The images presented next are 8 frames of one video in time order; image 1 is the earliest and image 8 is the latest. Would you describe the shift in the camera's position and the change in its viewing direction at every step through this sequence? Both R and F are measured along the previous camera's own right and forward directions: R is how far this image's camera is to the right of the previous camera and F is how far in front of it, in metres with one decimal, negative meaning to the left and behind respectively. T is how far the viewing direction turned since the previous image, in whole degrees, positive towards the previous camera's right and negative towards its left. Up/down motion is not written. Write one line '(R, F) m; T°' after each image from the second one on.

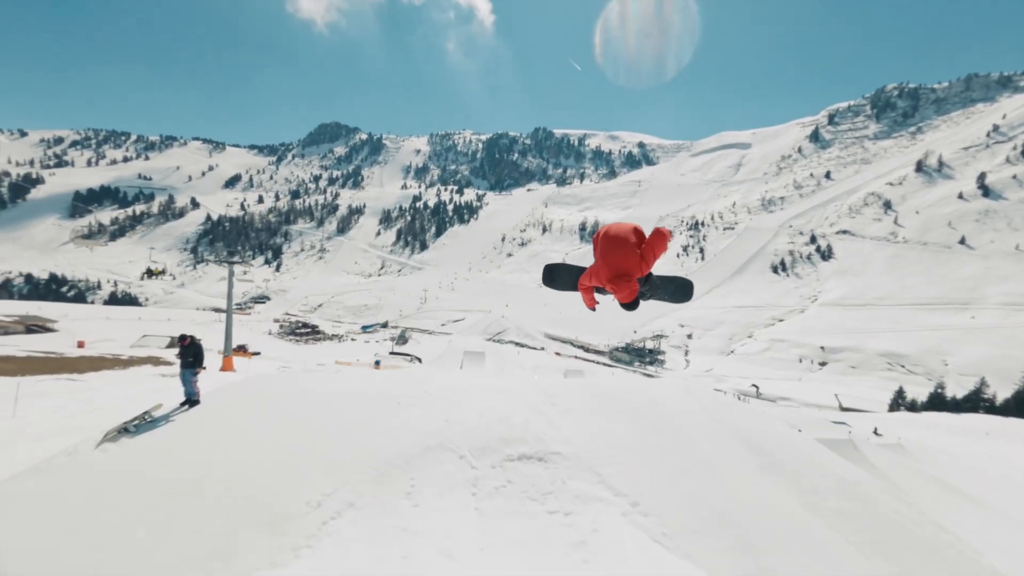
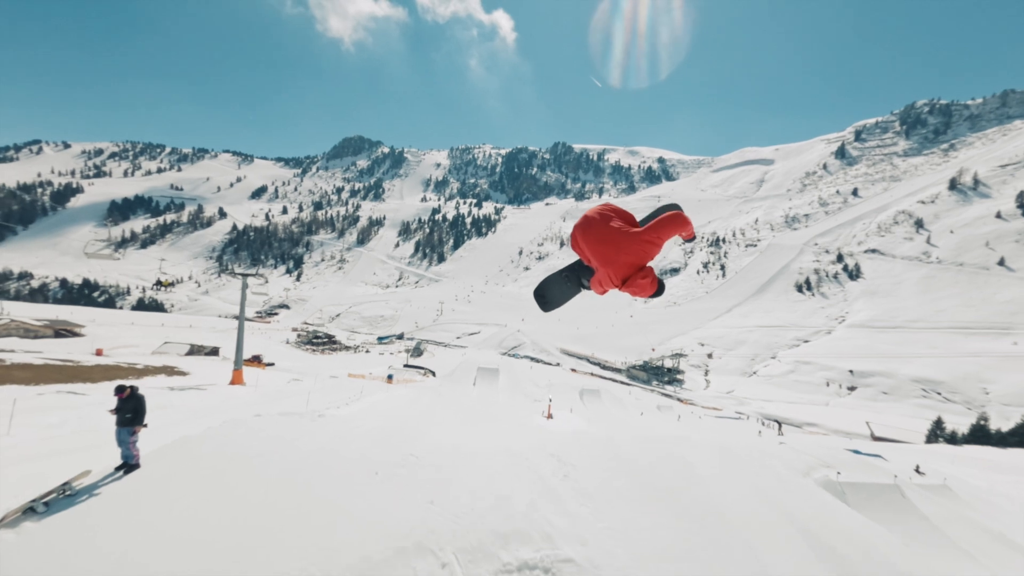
(+0.1, +0.6) m; -2°
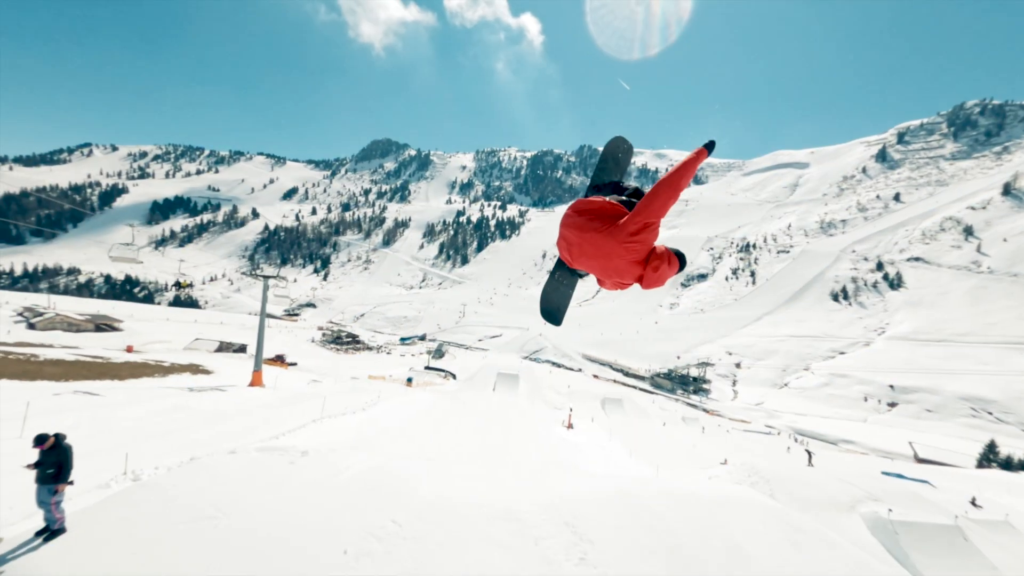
(+0.1, +0.5) m; -3°
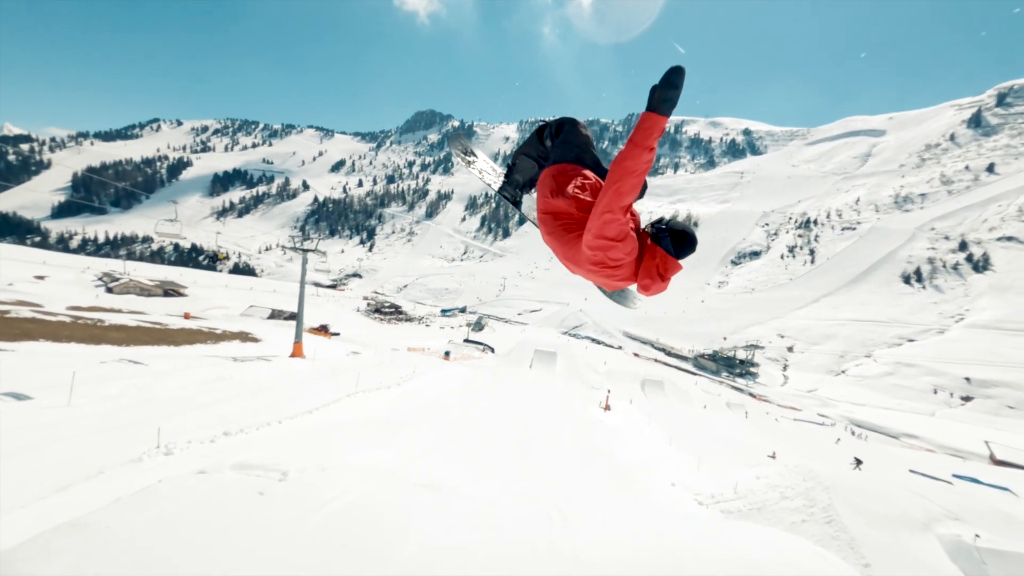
(+0.1, +0.7) m; -5°
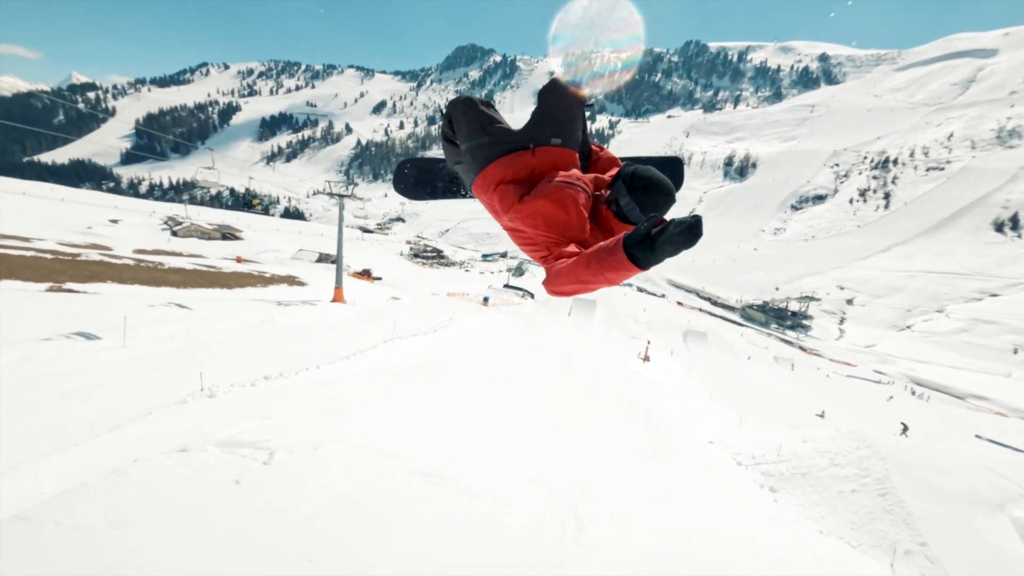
(+0.2, +0.6) m; -6°
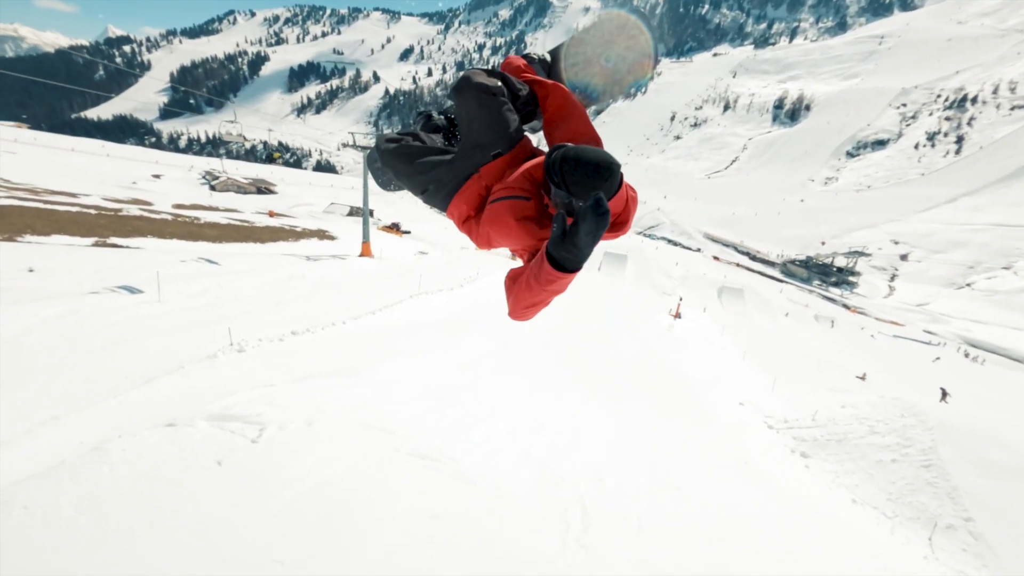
(+0.1, +0.4) m; -4°
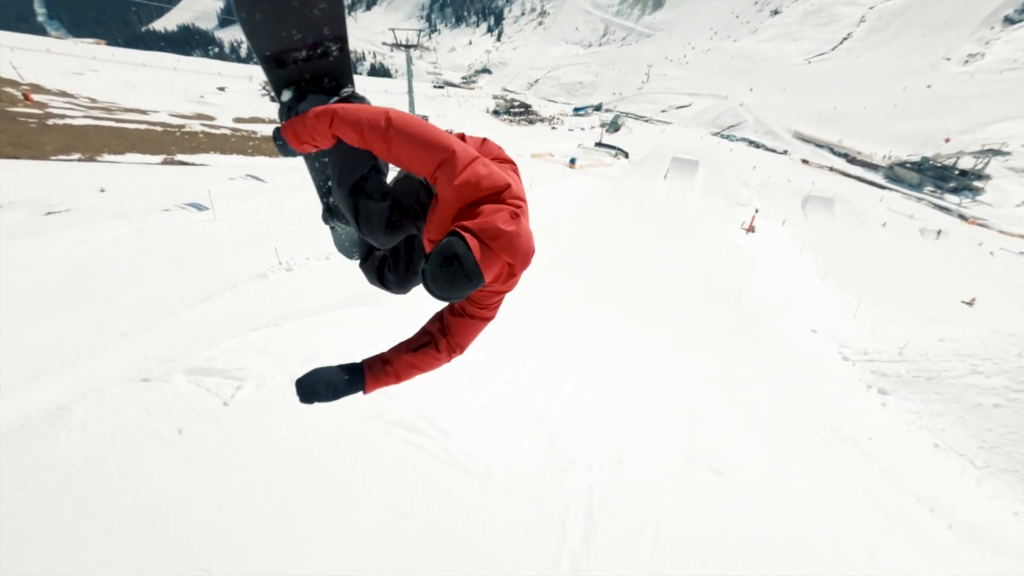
(+0.3, +0.6) m; -8°
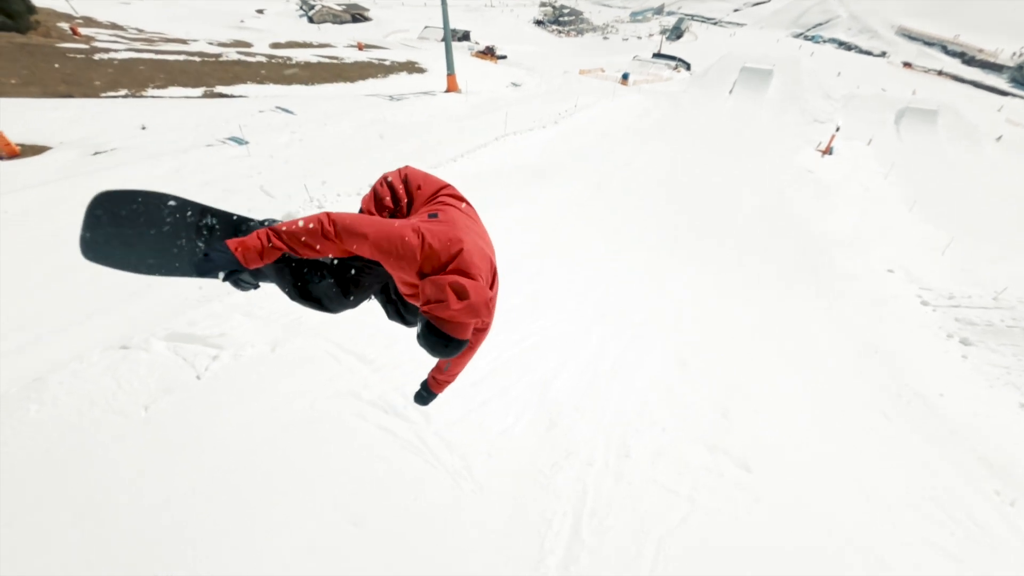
(+0.3, +0.4) m; -6°
